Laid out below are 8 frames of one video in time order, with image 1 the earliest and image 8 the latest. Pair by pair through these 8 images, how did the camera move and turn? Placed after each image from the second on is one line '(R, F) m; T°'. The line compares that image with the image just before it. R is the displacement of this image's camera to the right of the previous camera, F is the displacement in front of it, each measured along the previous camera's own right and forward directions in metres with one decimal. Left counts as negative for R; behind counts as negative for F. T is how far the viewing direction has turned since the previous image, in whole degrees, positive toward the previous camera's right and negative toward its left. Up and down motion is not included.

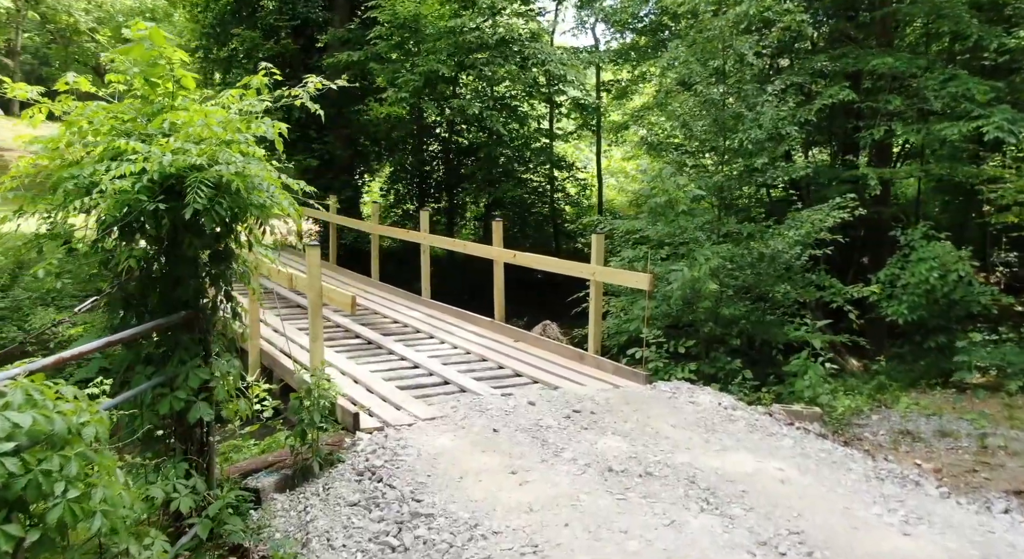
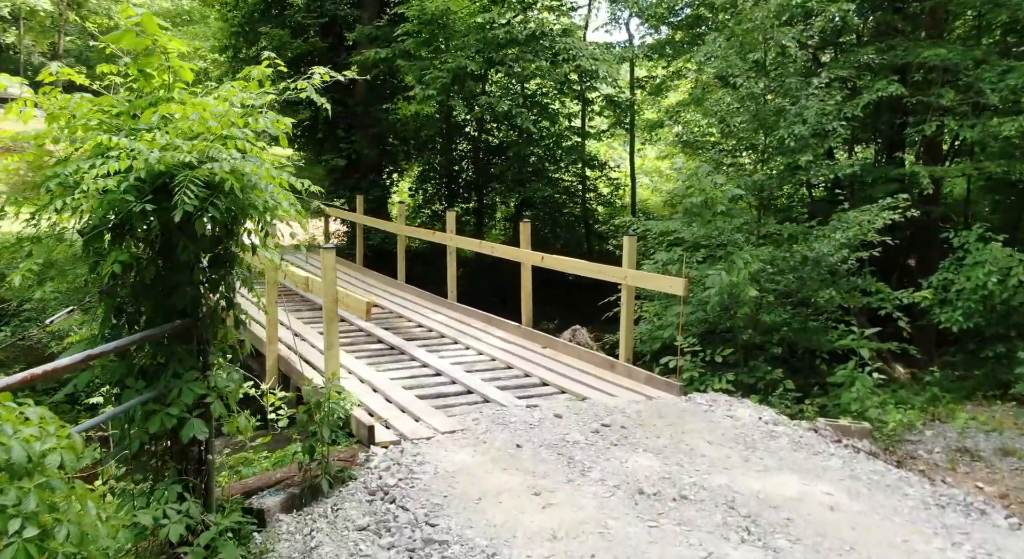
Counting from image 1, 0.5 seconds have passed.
(+0.1, +0.3) m; -2°
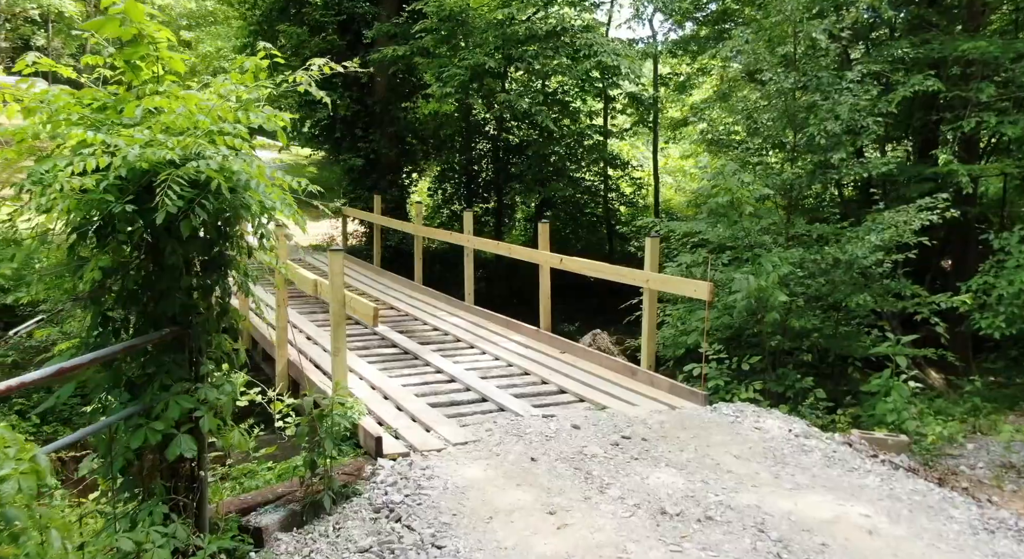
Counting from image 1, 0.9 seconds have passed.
(0.0, +0.3) m; -1°
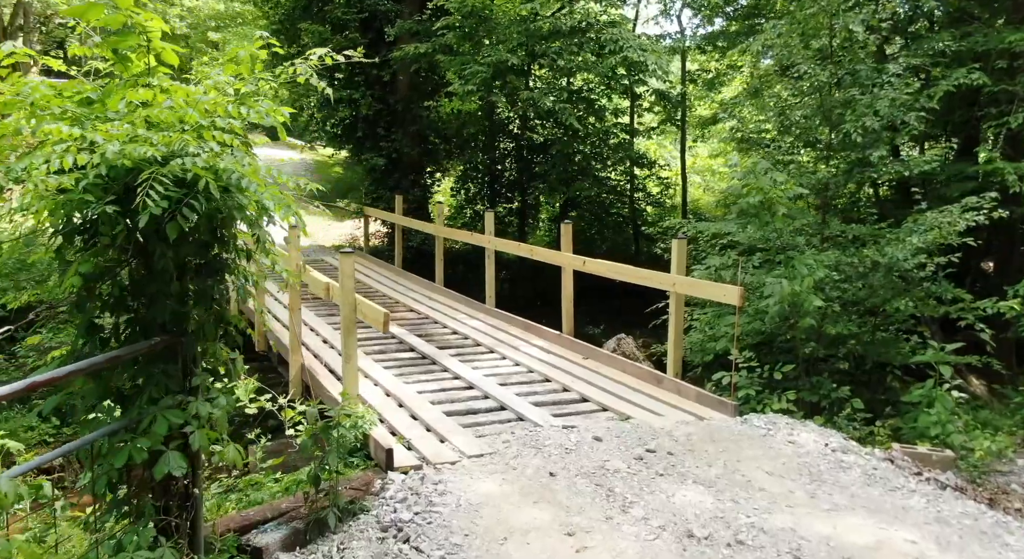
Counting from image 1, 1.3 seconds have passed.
(0.0, +0.3) m; -2°
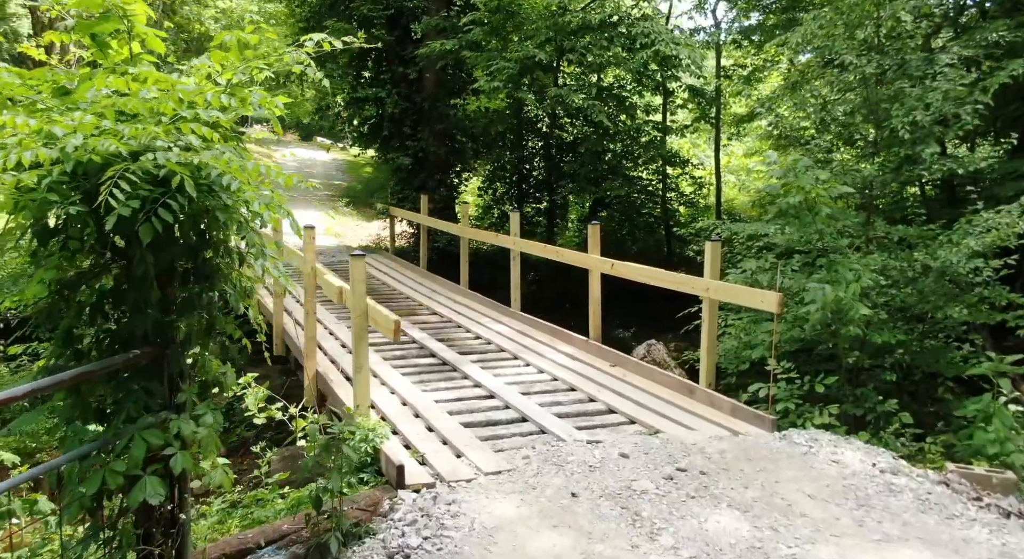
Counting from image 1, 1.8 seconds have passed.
(+0.1, +0.3) m; -2°
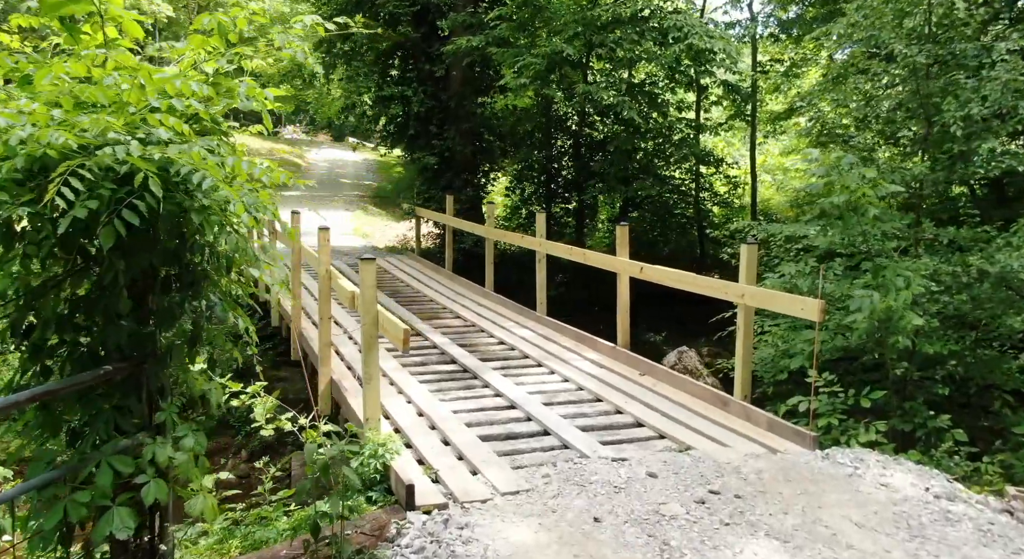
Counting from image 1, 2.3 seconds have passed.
(+0.1, +0.3) m; -2°
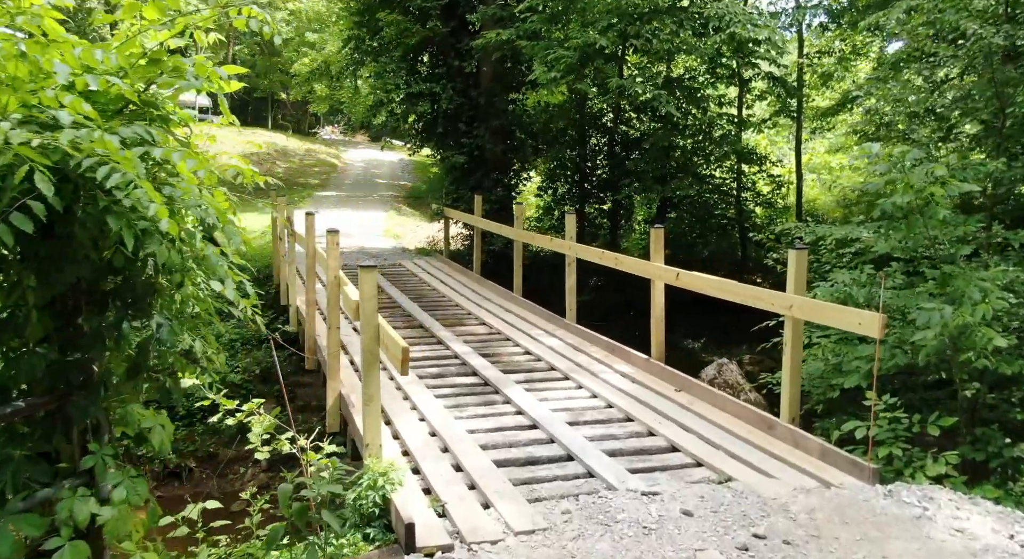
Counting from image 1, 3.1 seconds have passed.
(+0.1, +0.5) m; -2°
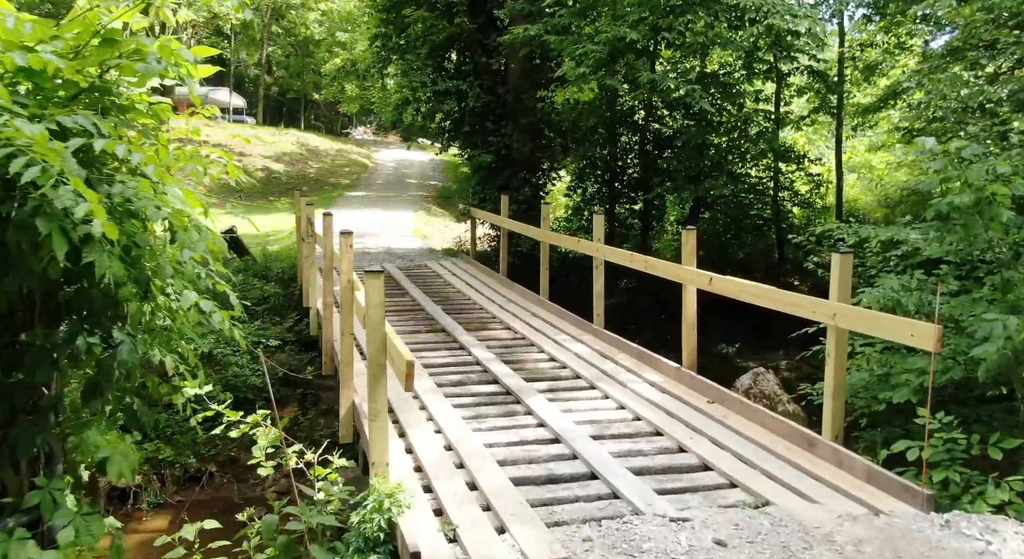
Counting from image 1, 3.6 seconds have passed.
(+0.1, +0.3) m; -2°
